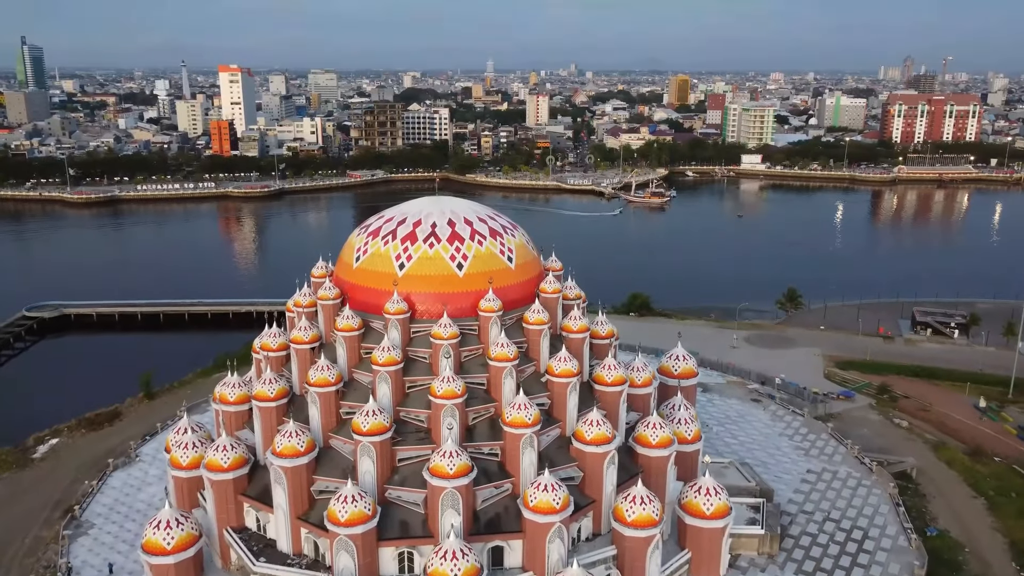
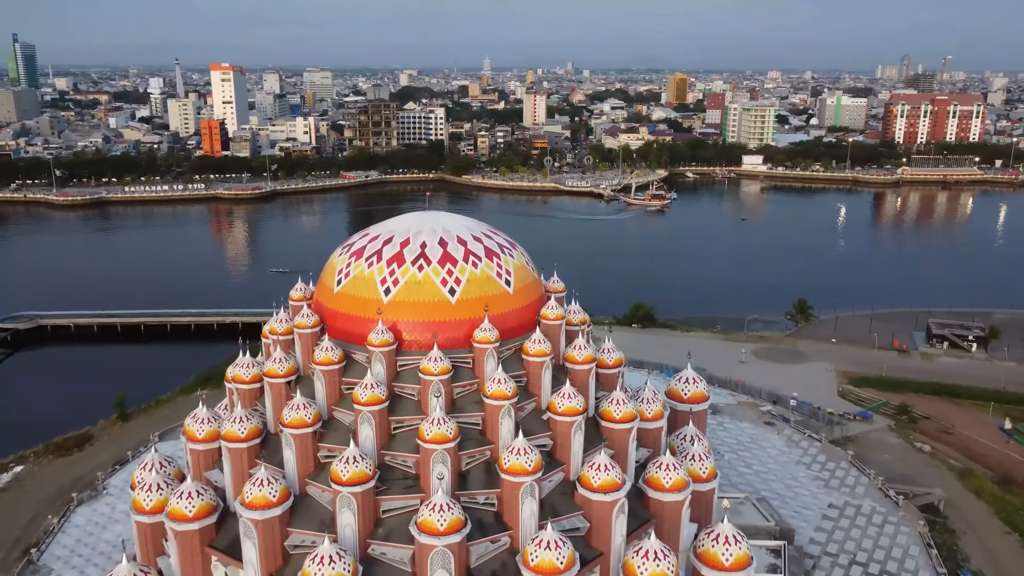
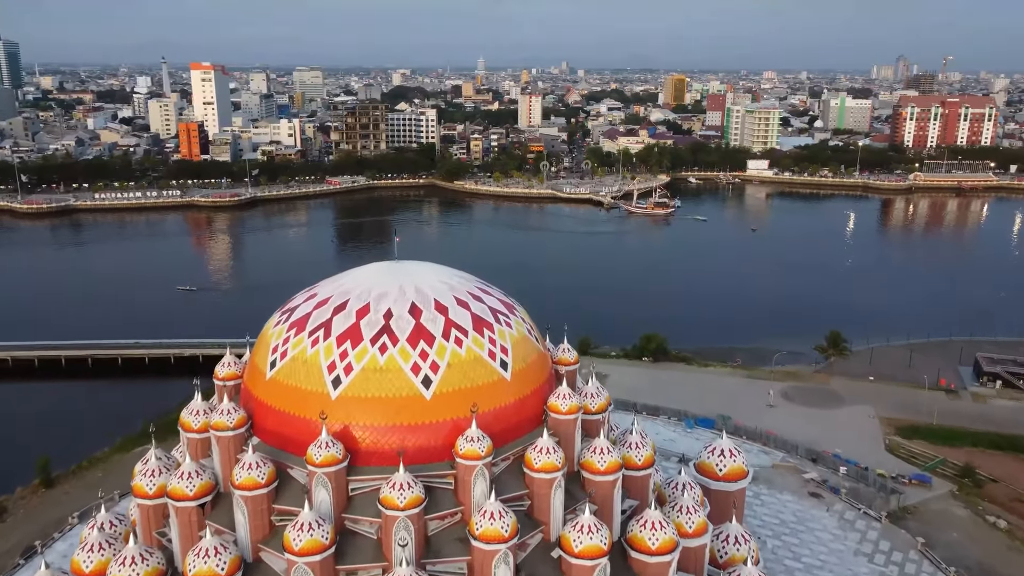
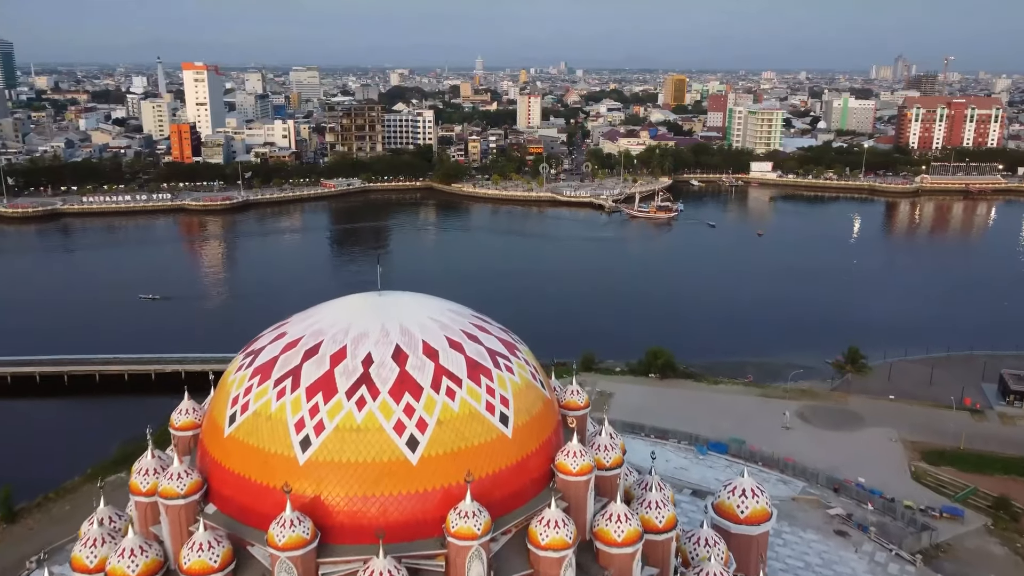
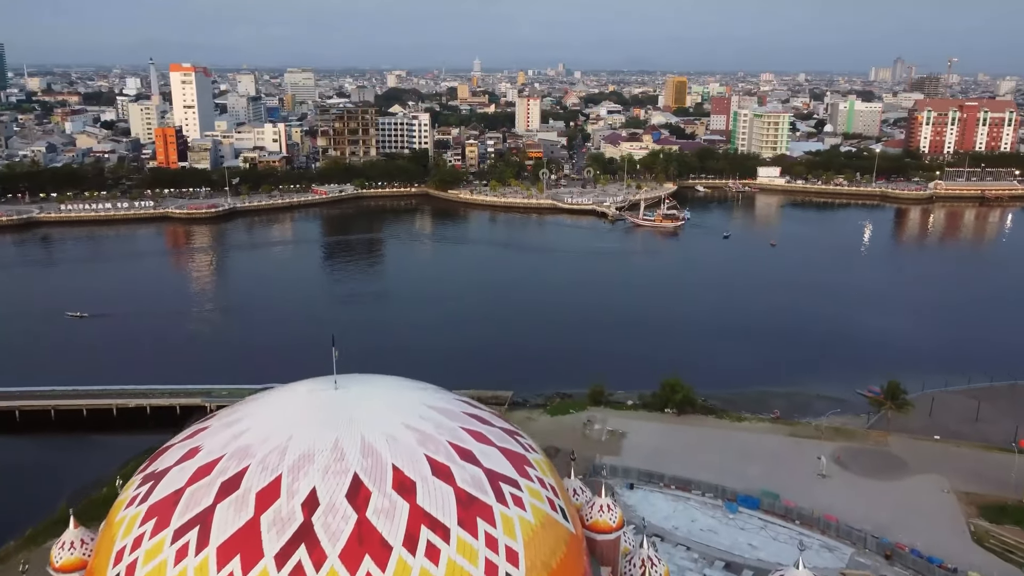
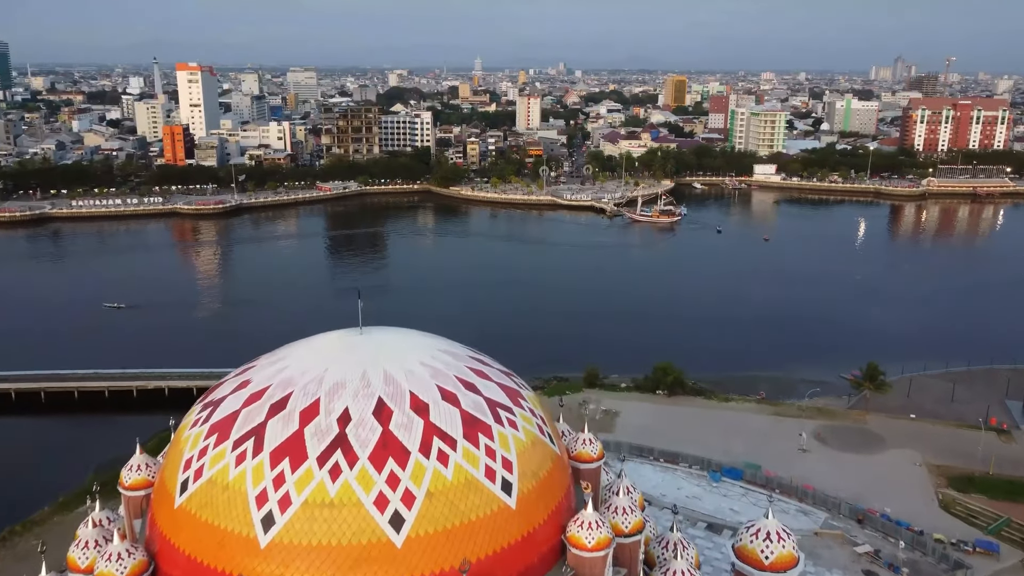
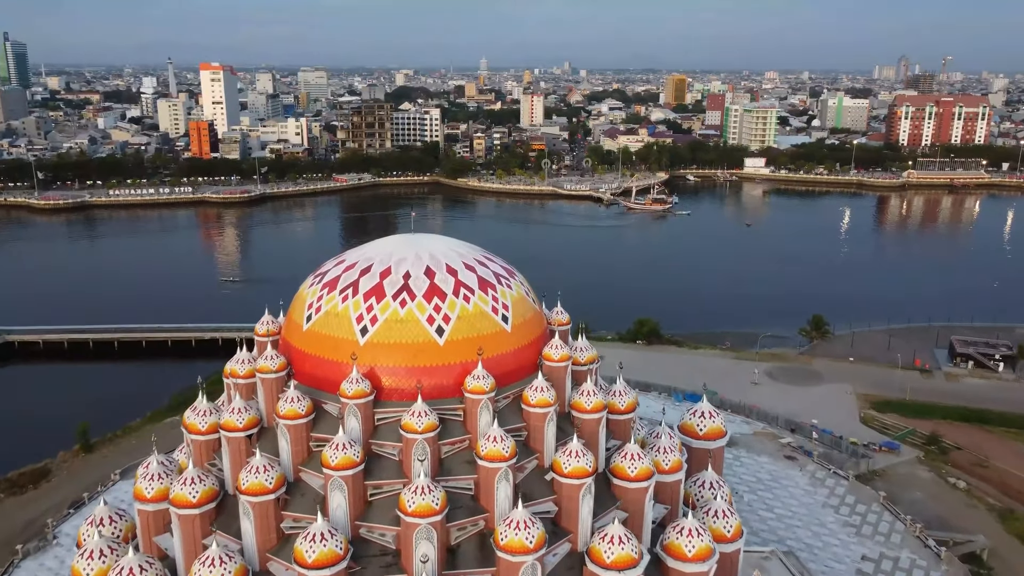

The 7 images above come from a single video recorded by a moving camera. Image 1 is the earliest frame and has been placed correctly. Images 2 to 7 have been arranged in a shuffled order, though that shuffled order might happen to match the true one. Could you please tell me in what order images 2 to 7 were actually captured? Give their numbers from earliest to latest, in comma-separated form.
2, 7, 3, 4, 6, 5
